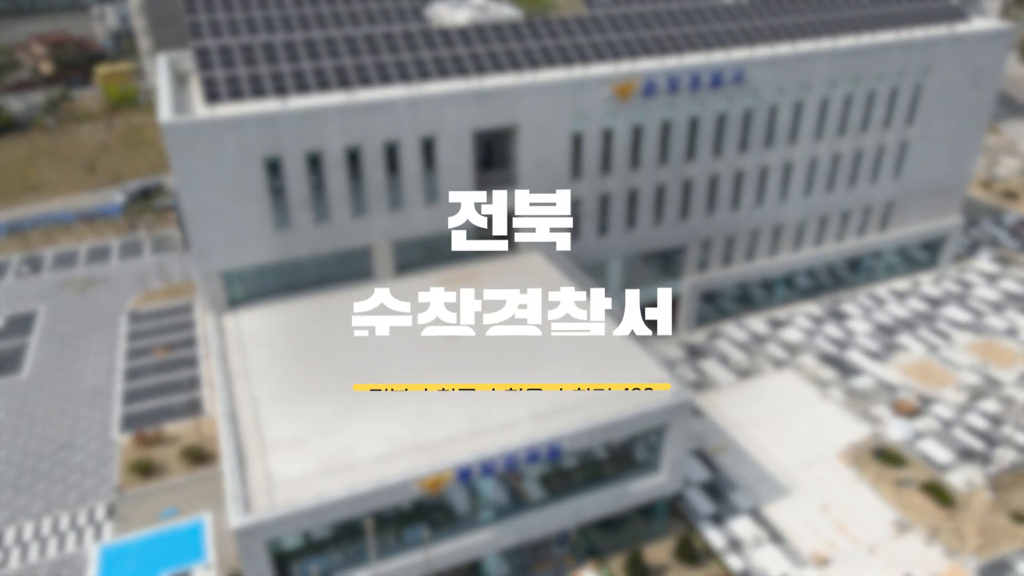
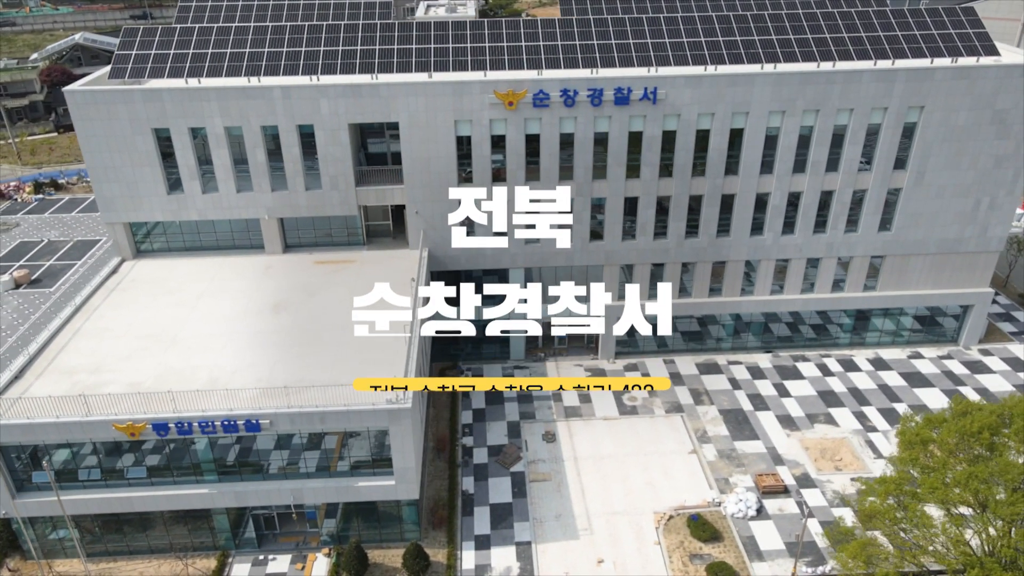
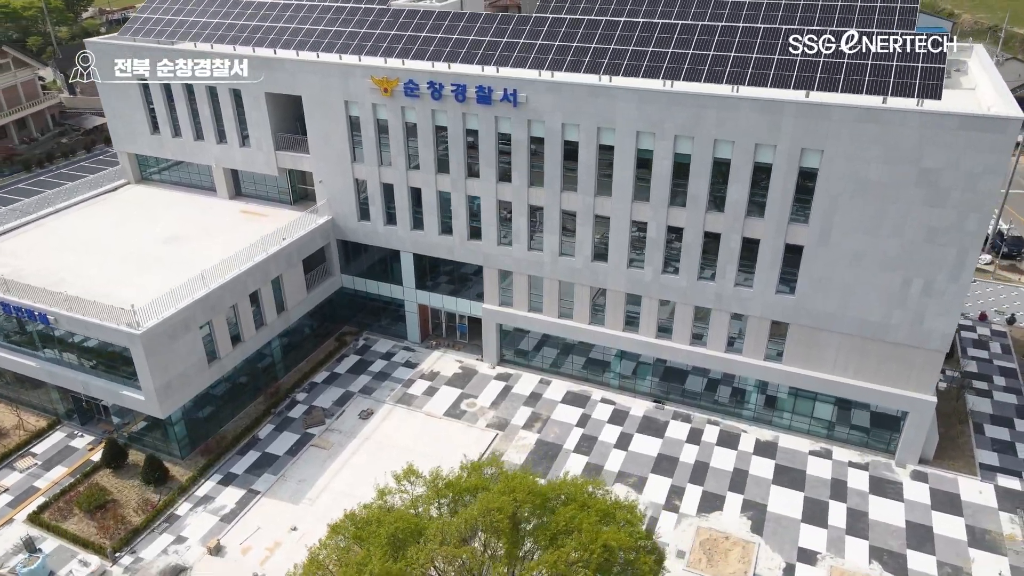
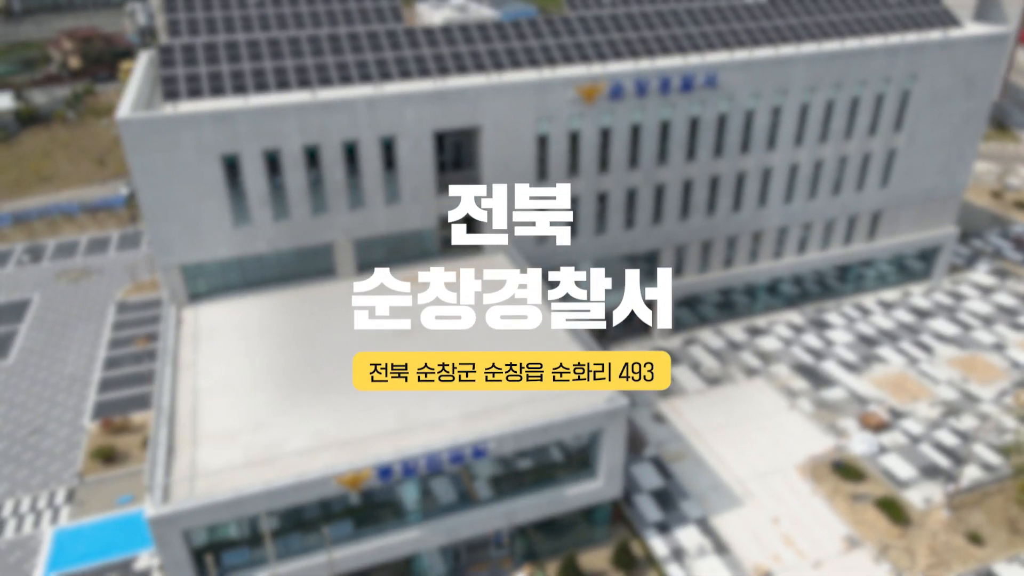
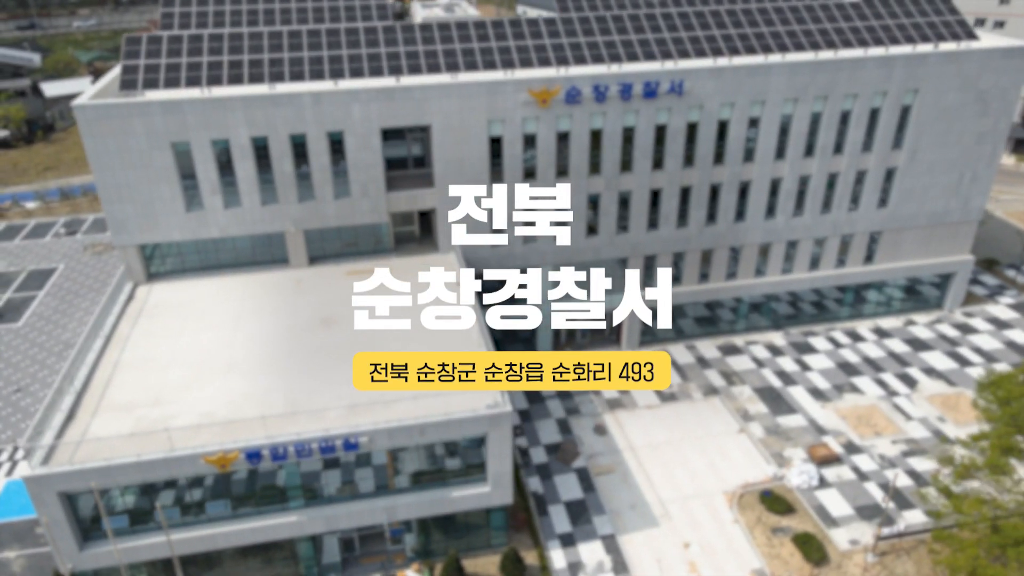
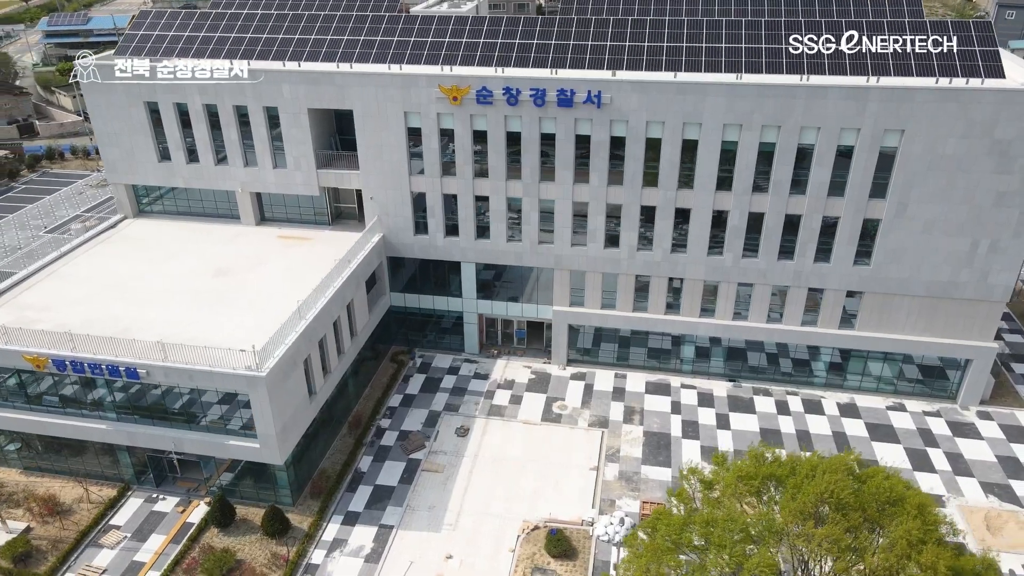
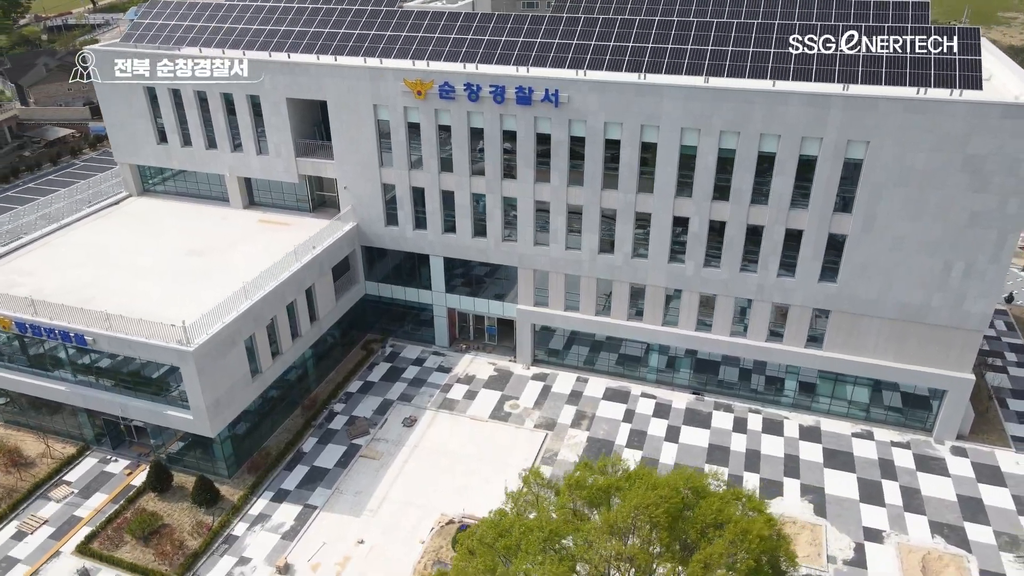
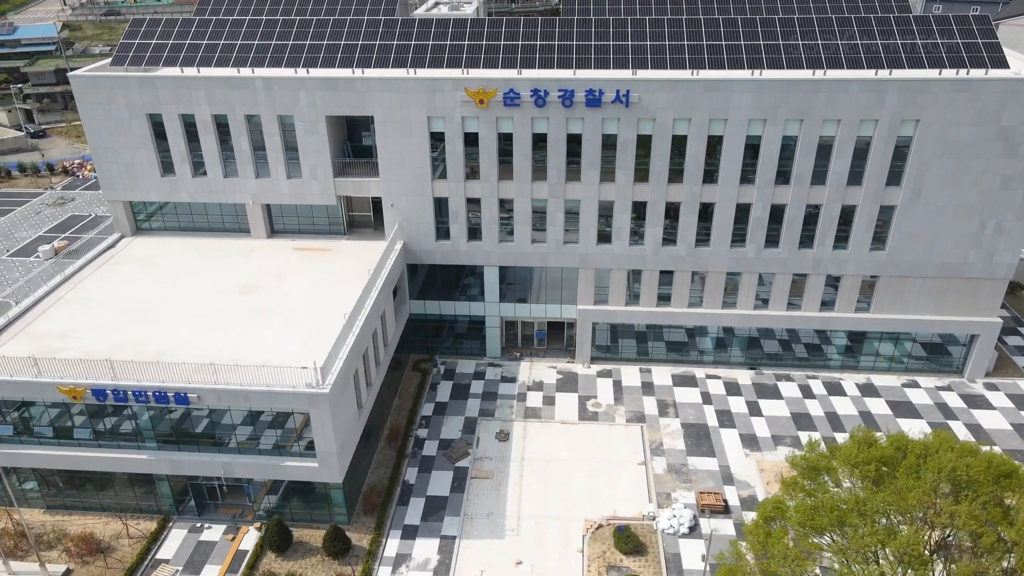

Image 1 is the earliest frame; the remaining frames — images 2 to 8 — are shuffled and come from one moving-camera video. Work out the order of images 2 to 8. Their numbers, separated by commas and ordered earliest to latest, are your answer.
4, 5, 2, 8, 6, 7, 3
